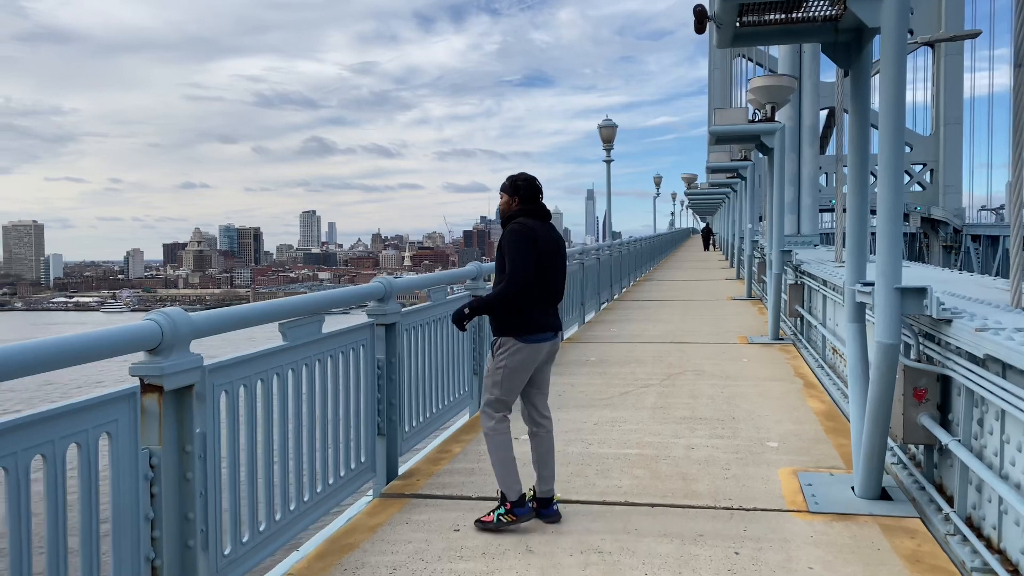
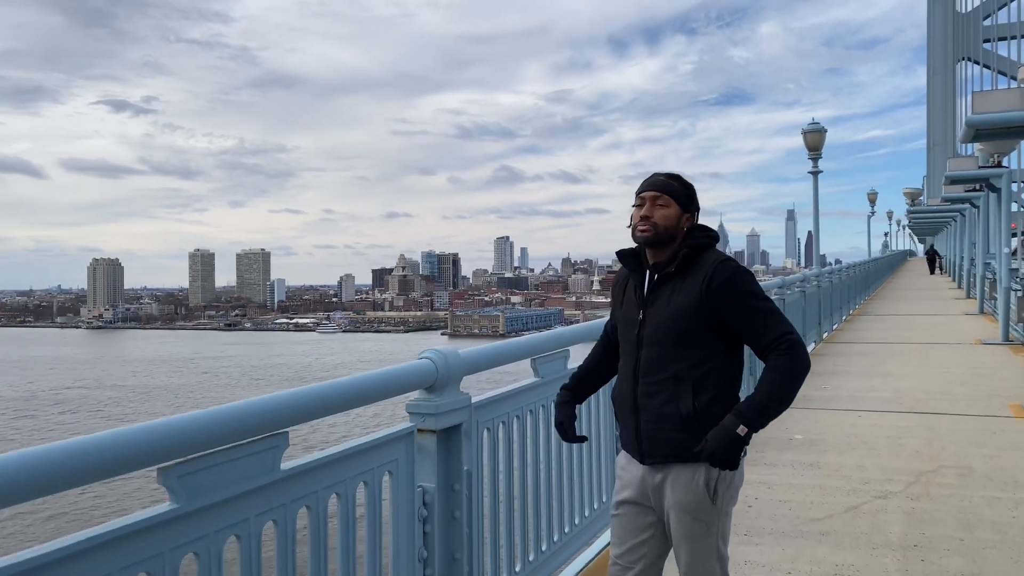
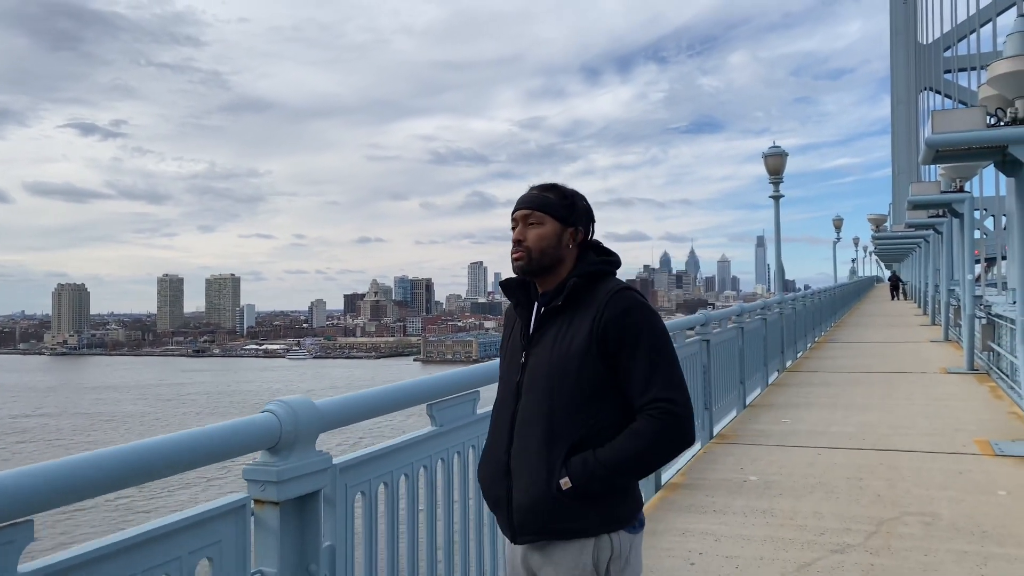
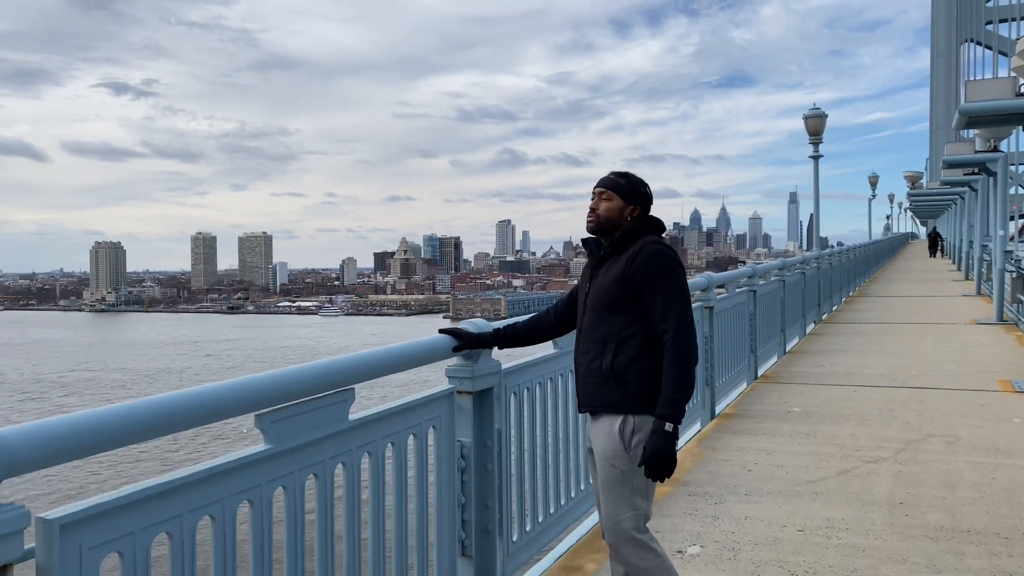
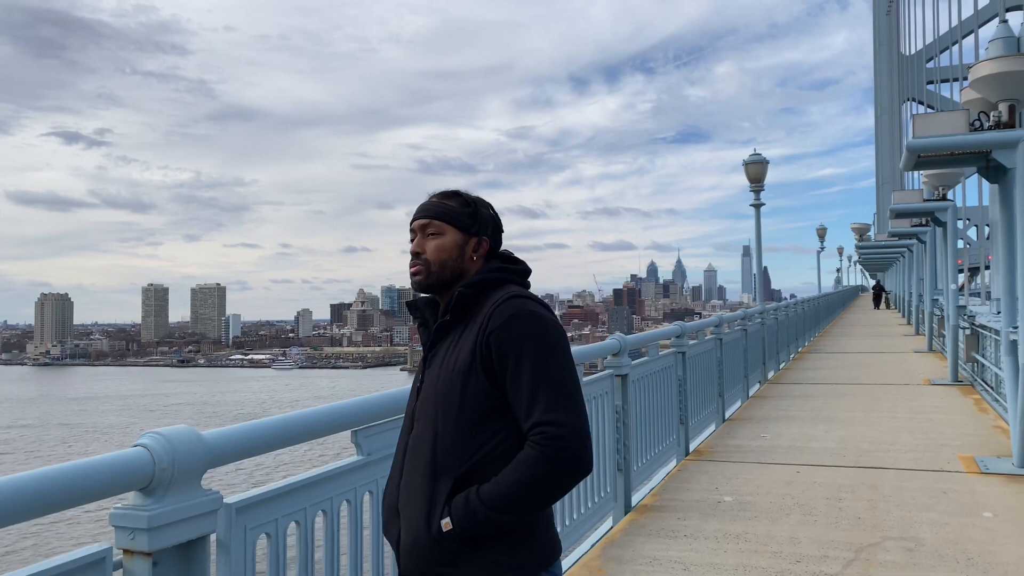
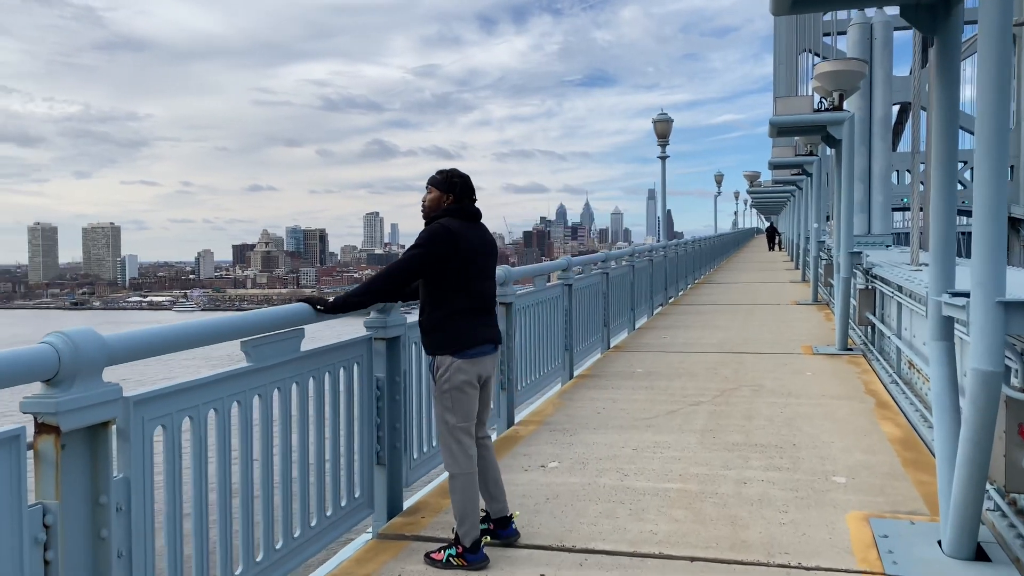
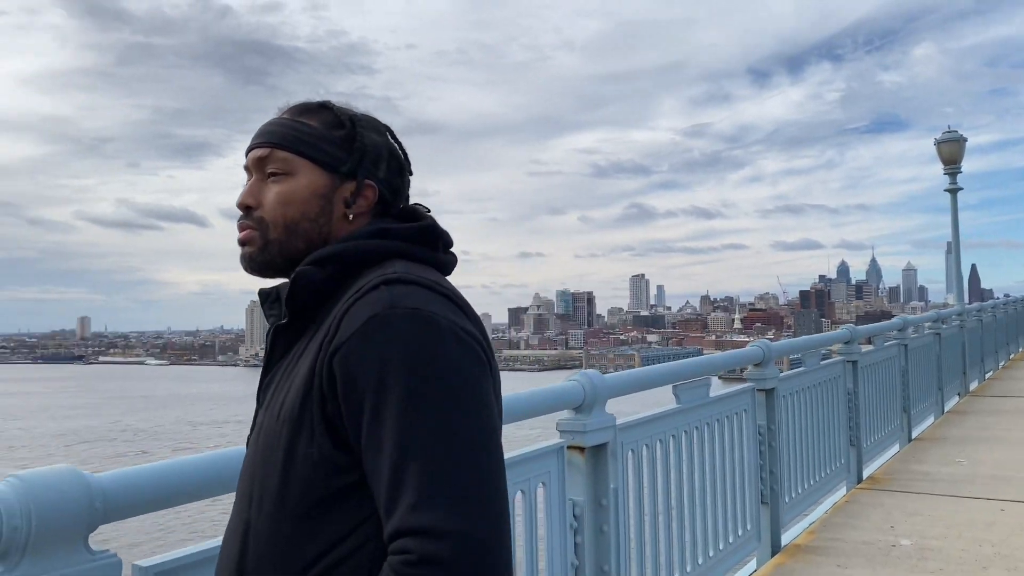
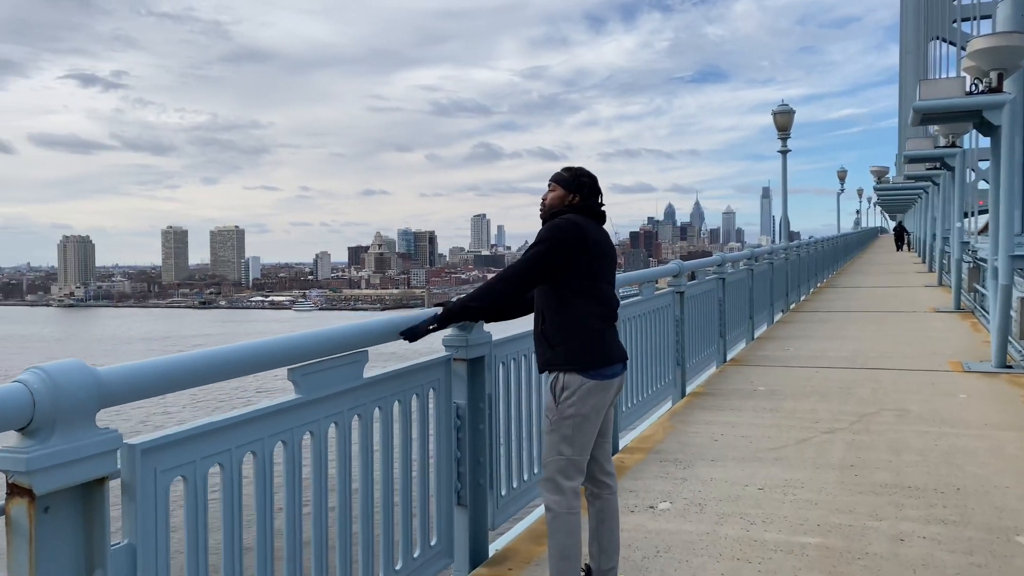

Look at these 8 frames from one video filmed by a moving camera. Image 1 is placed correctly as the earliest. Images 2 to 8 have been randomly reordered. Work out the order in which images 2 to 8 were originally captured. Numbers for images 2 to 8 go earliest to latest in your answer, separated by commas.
6, 8, 4, 2, 3, 5, 7
